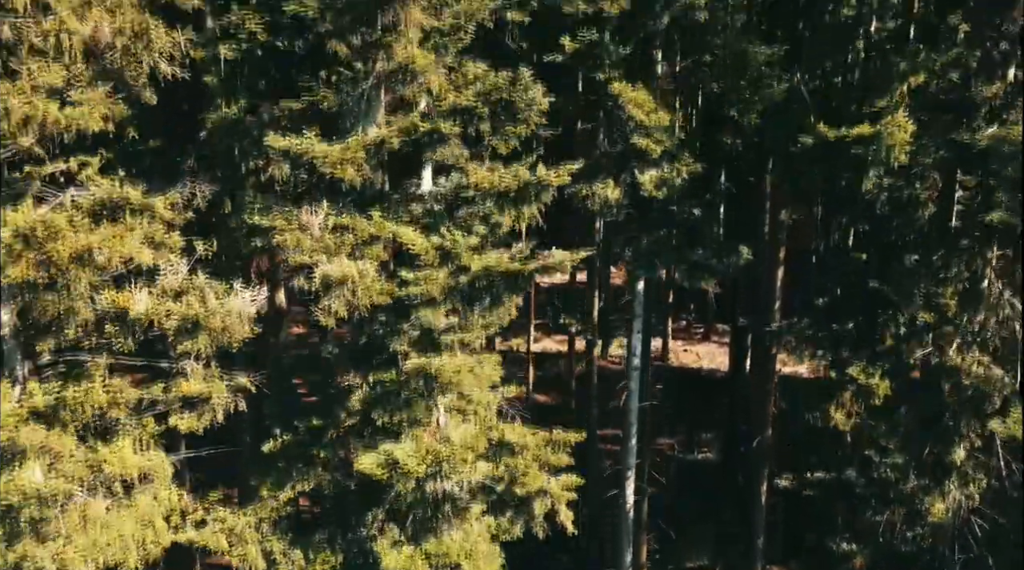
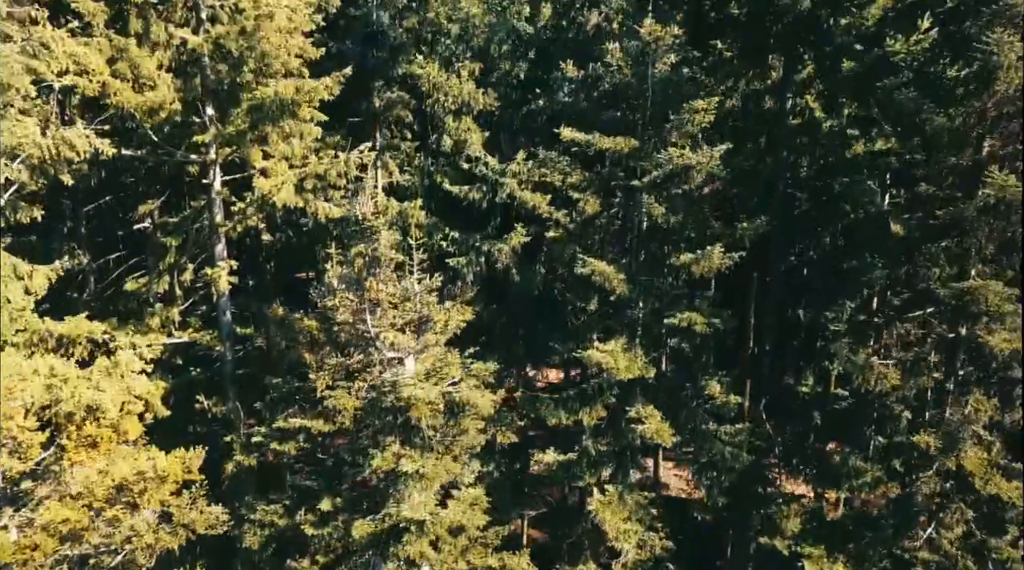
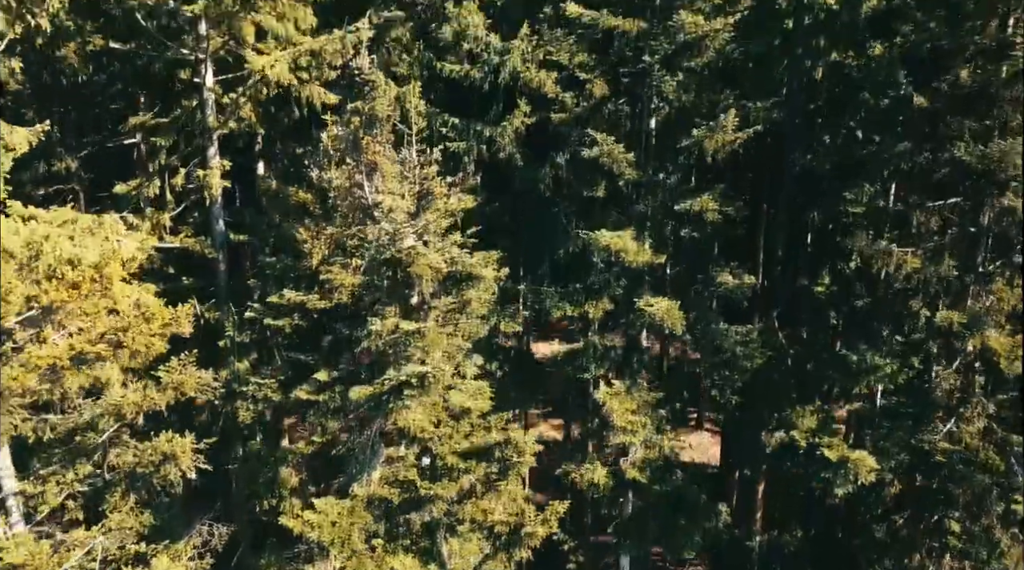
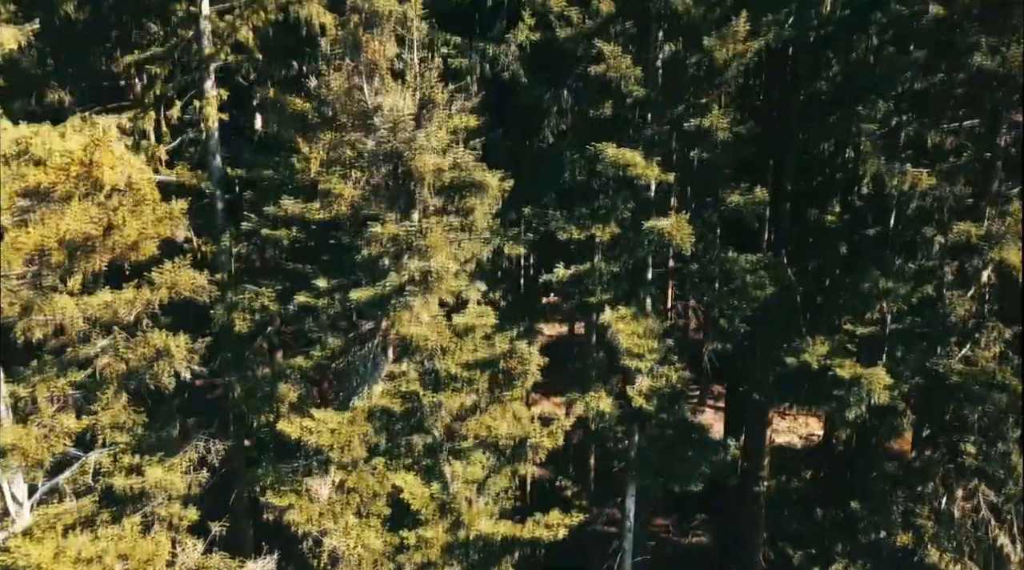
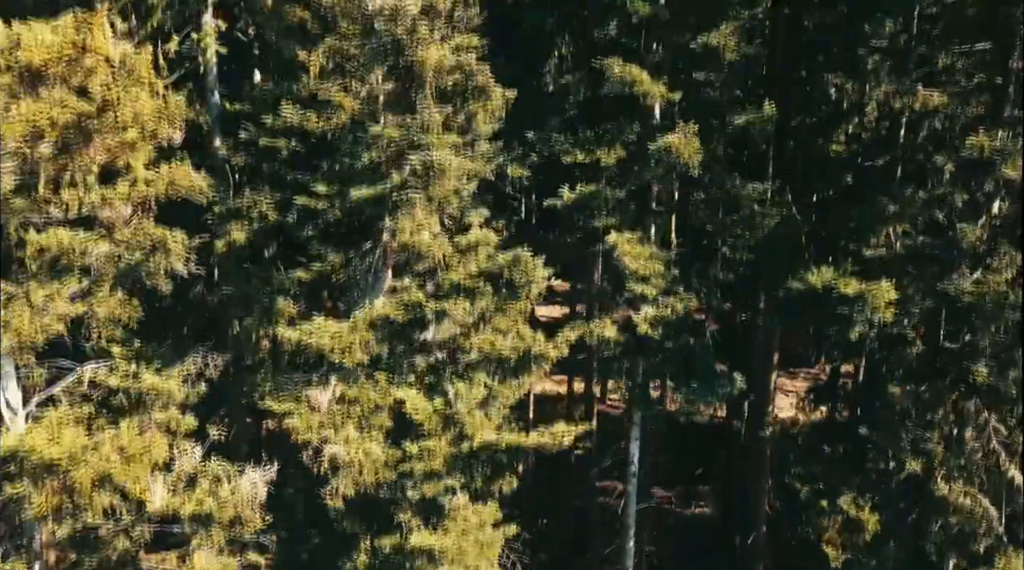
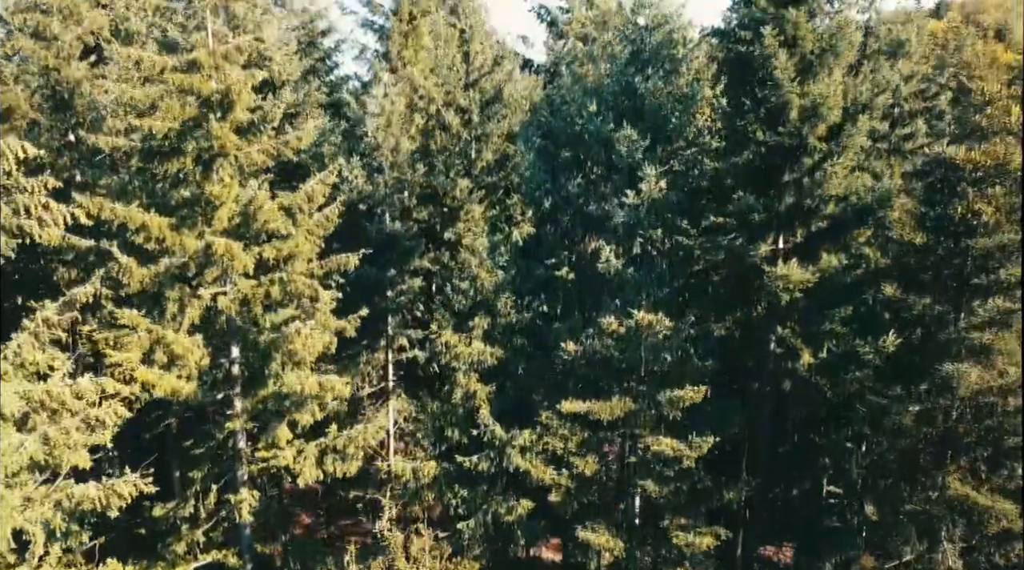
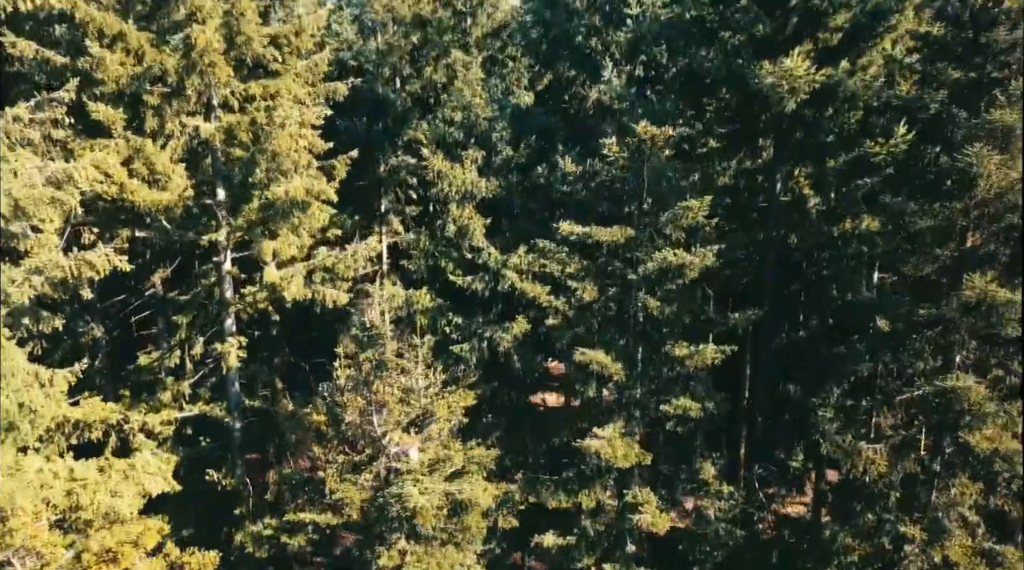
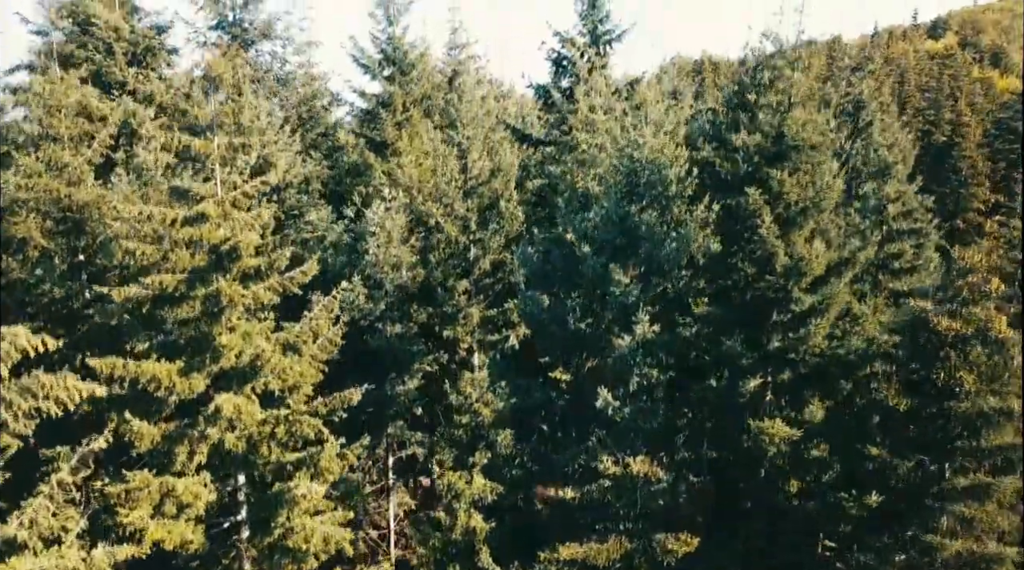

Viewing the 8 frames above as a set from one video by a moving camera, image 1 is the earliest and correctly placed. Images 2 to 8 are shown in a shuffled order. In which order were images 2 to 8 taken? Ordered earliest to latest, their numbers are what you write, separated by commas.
5, 4, 3, 2, 7, 6, 8
